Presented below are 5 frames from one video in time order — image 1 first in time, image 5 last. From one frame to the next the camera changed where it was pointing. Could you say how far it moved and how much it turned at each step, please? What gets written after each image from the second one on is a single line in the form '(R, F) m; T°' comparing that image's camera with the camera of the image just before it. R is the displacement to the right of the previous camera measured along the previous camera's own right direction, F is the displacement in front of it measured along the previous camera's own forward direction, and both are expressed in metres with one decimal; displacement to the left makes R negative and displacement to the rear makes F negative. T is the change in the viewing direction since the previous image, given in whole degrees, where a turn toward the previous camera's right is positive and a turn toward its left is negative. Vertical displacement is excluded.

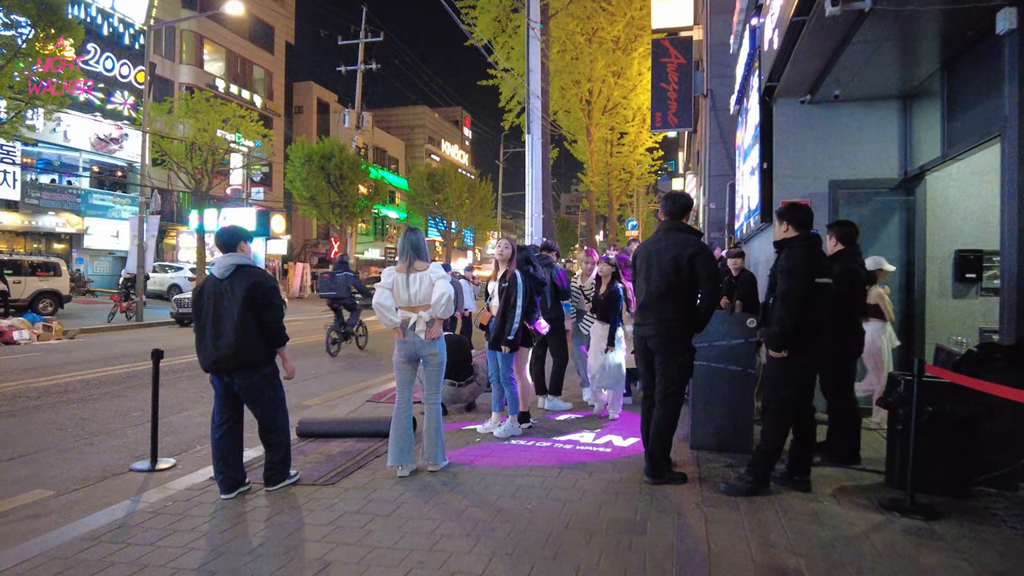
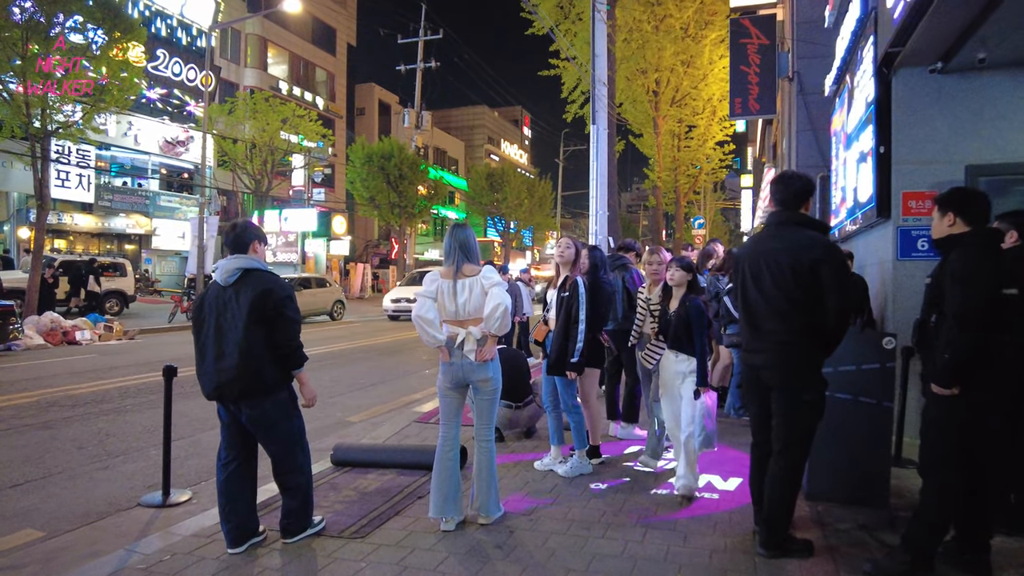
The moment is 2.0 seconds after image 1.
(-0.1, +1.0) m; -5°
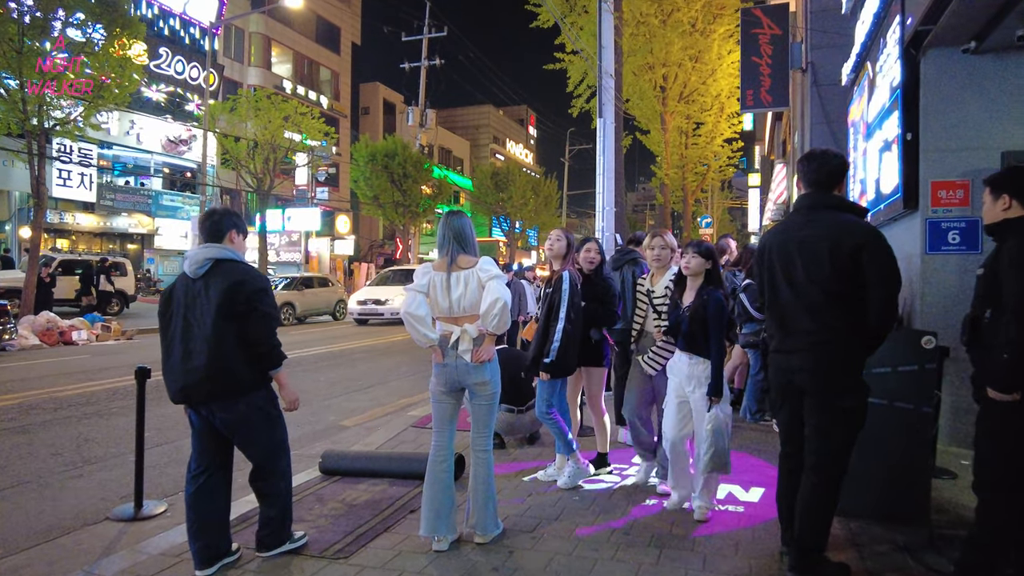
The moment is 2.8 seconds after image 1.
(0.0, +0.4) m; 0°
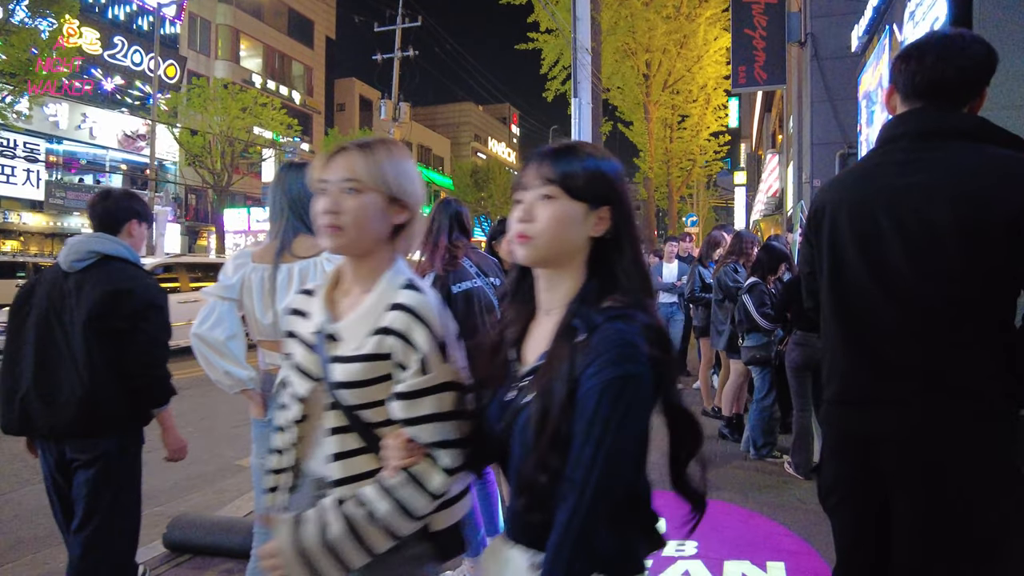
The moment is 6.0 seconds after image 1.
(+0.4, +1.5) m; +1°
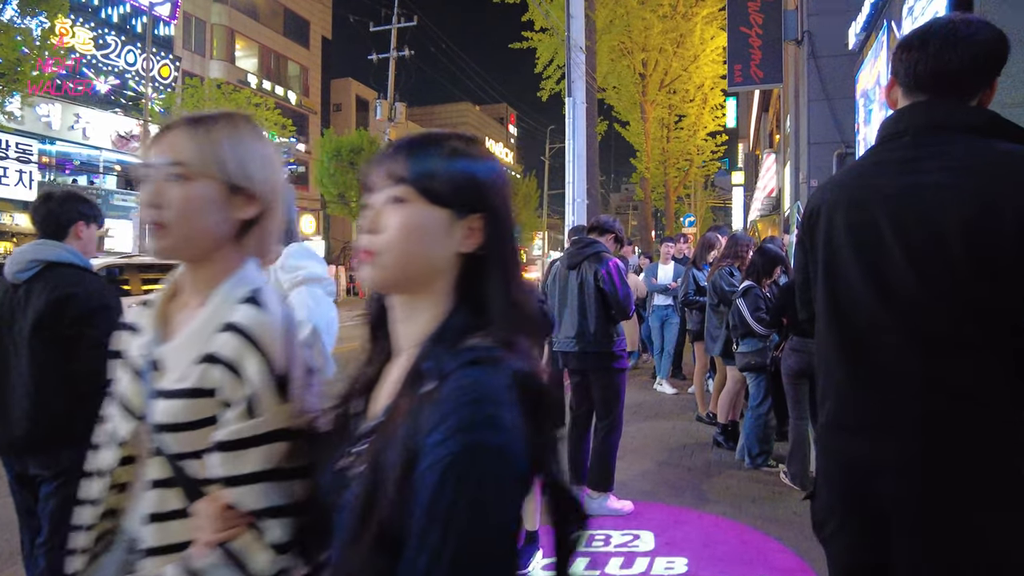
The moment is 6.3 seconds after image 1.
(+0.1, +0.2) m; 0°
